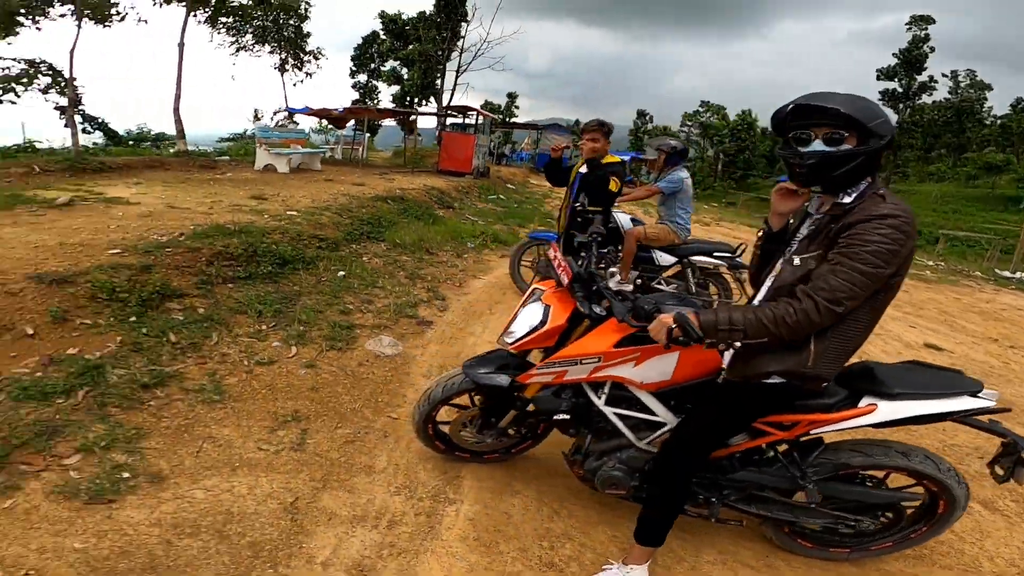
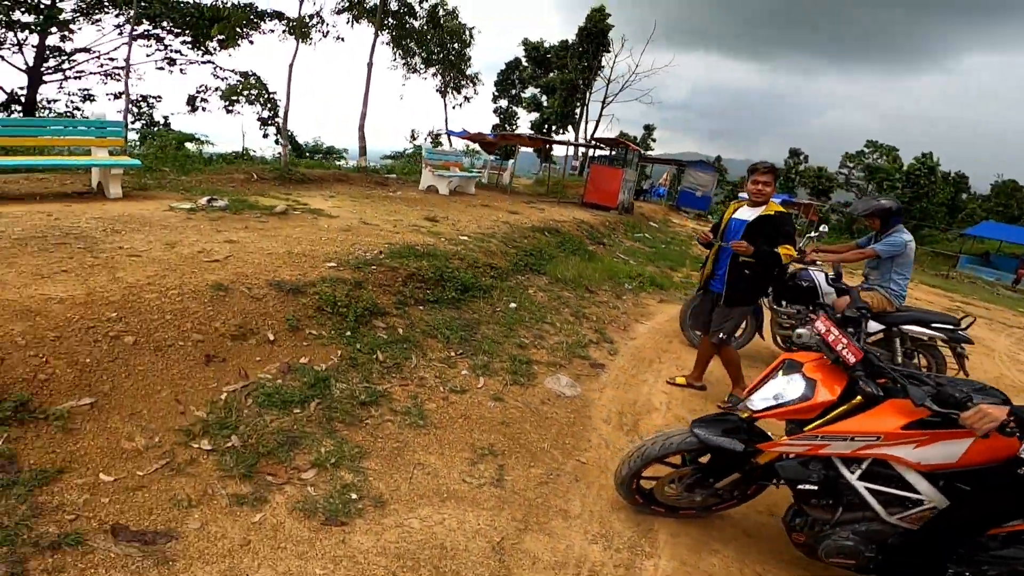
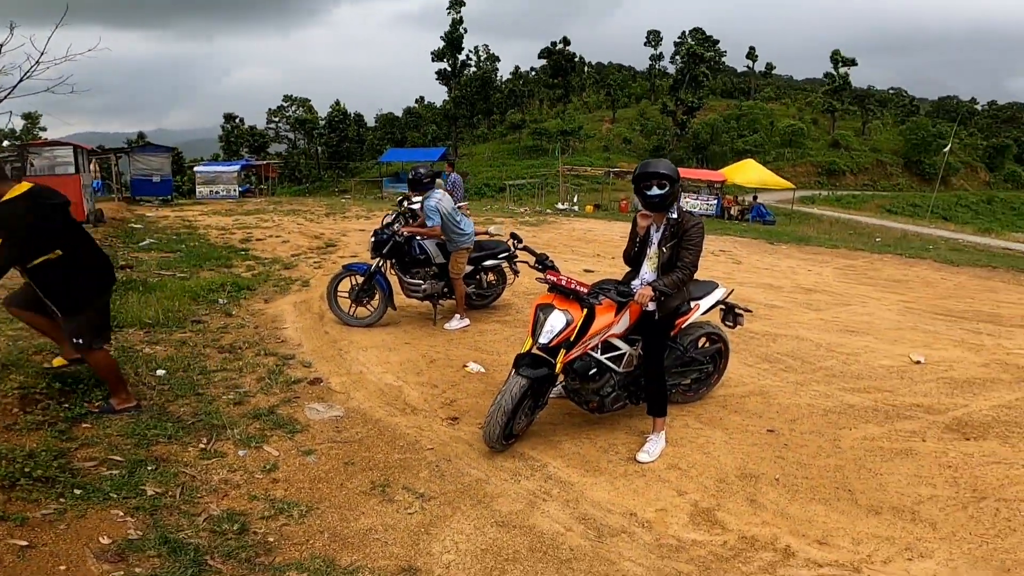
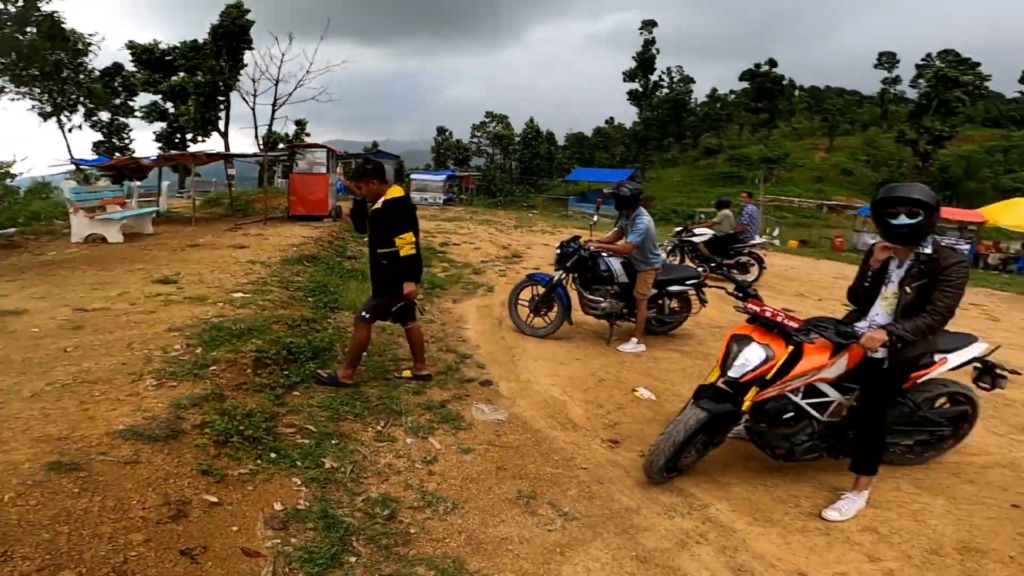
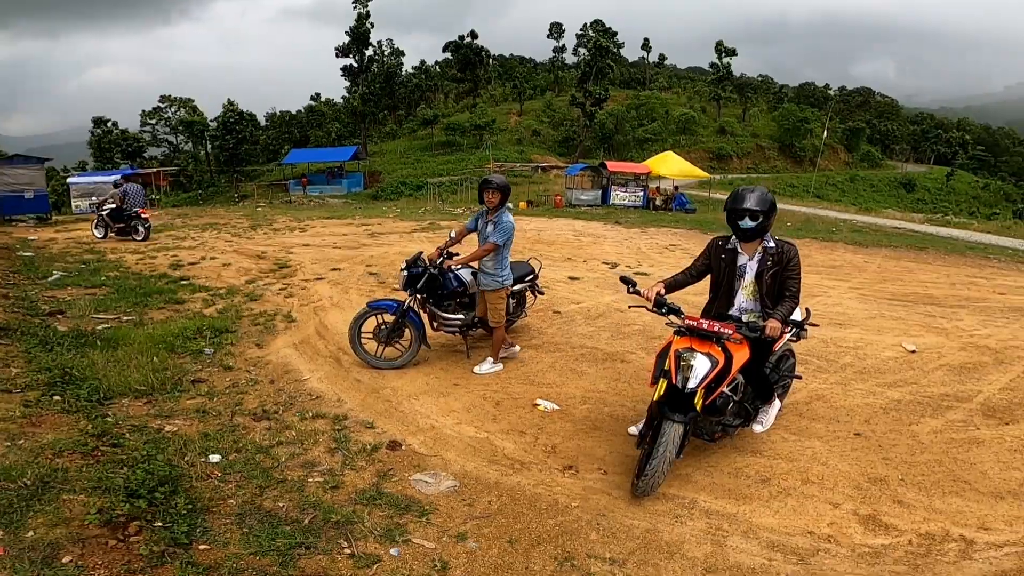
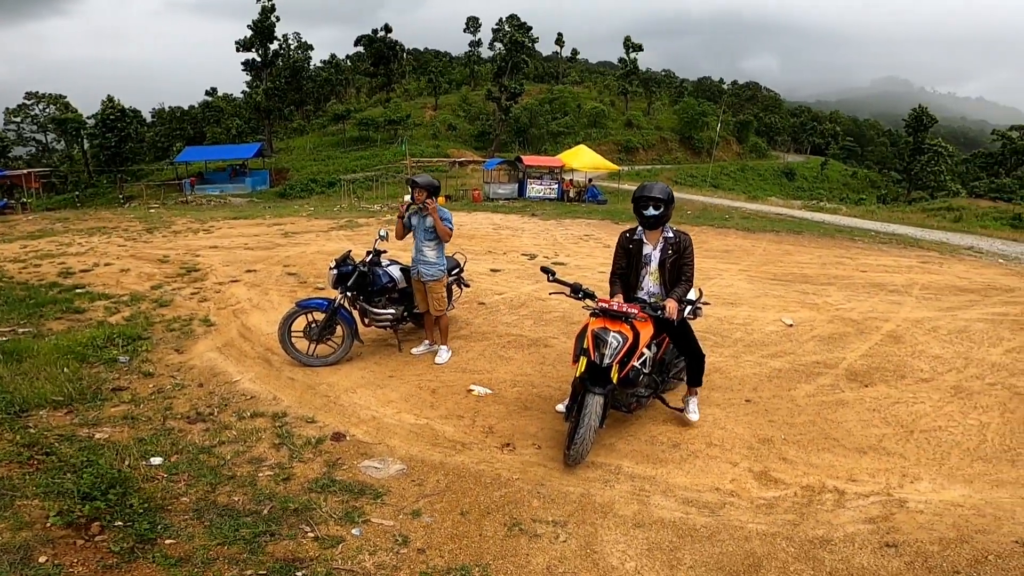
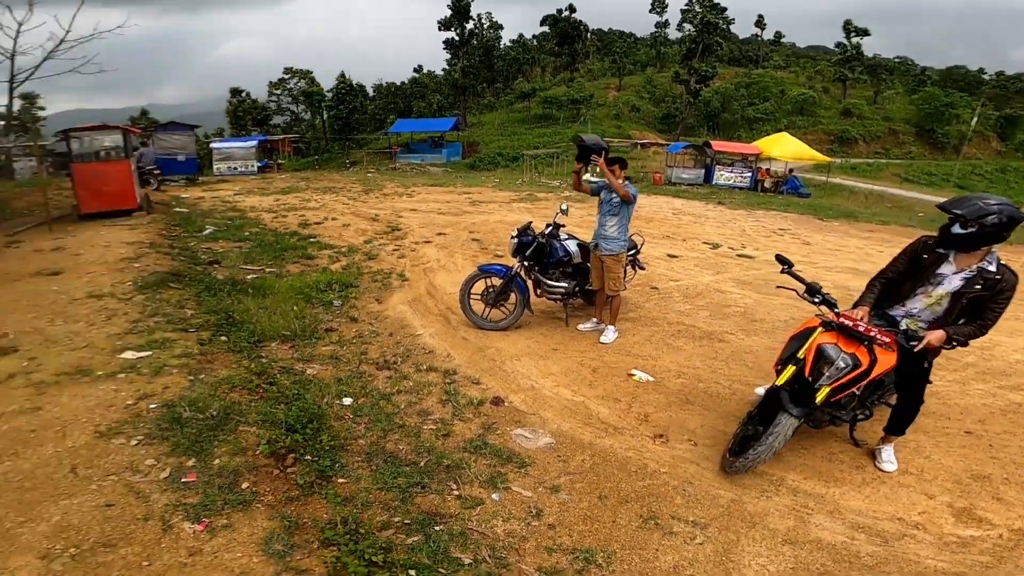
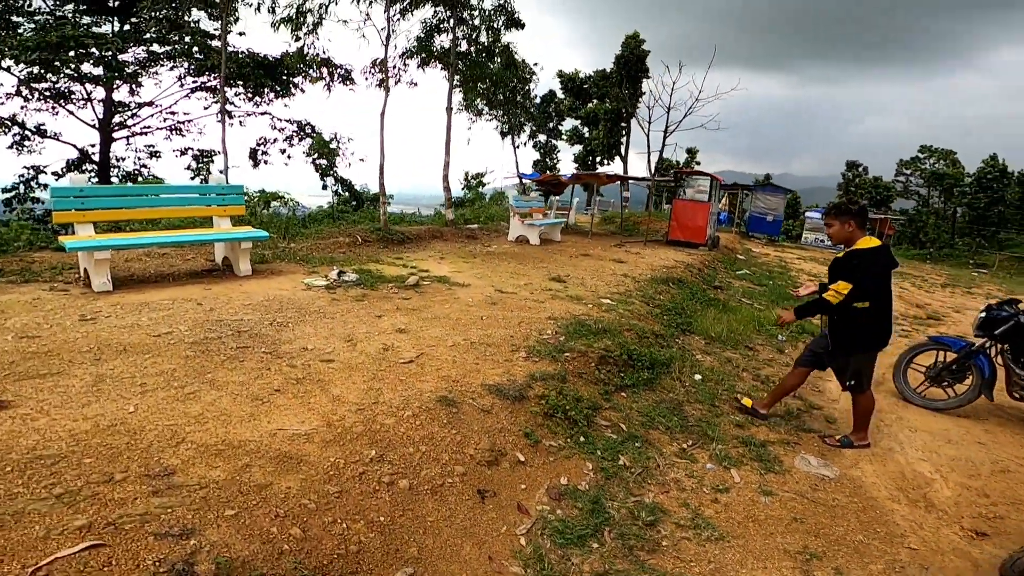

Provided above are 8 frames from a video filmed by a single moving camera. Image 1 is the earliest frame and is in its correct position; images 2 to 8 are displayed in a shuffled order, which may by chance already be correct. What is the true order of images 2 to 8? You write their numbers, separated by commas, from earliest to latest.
2, 8, 4, 3, 5, 6, 7
